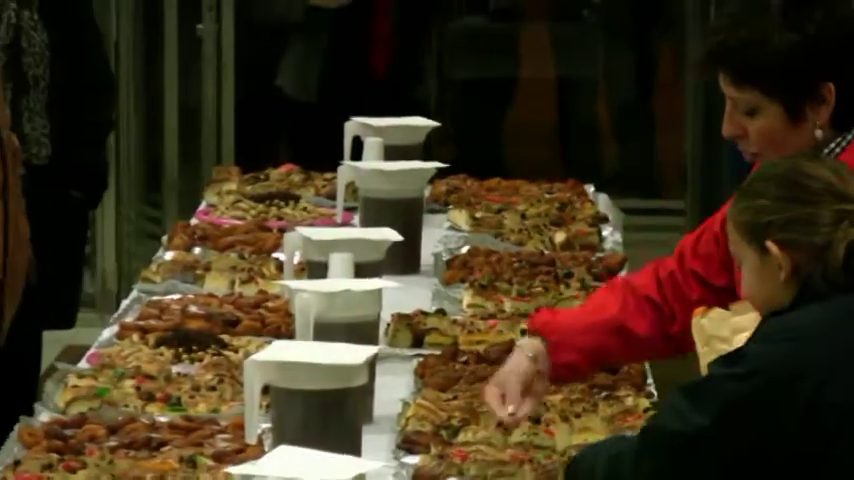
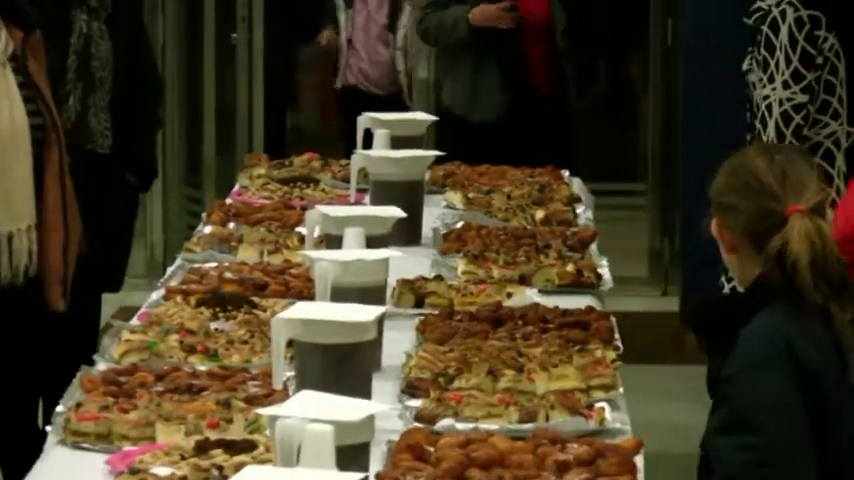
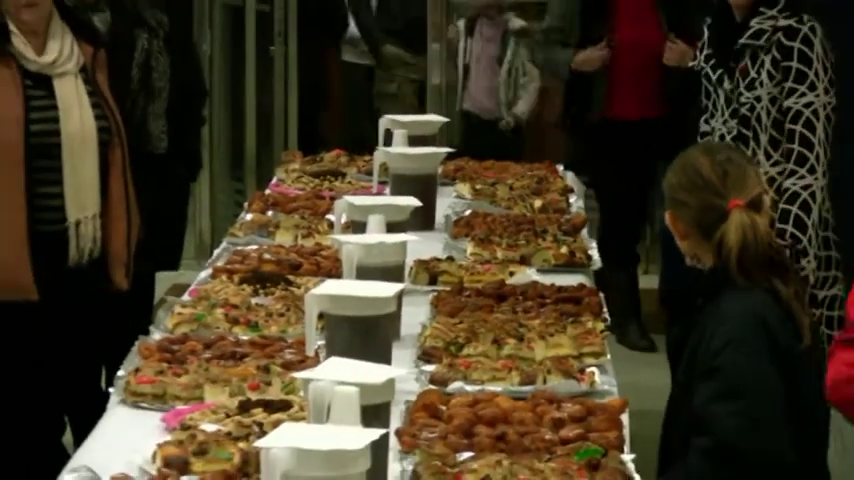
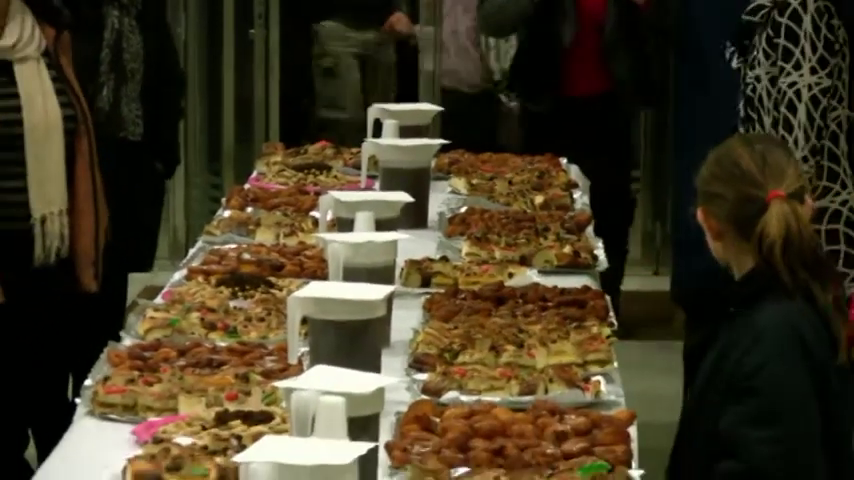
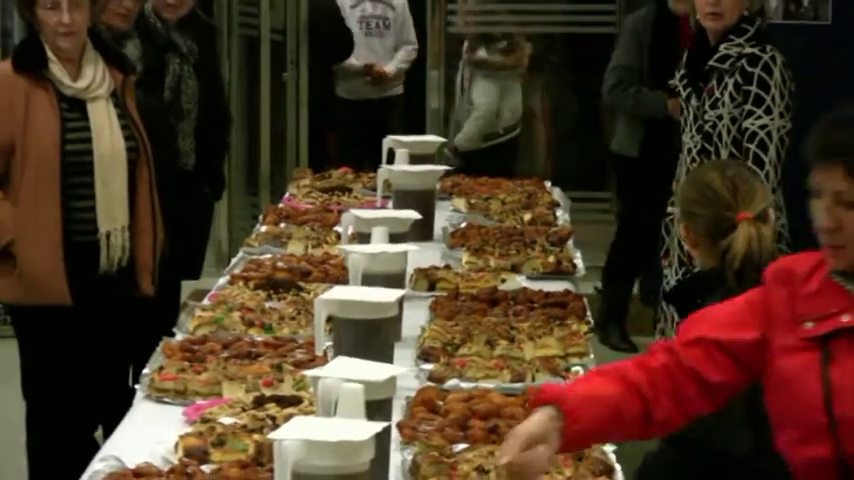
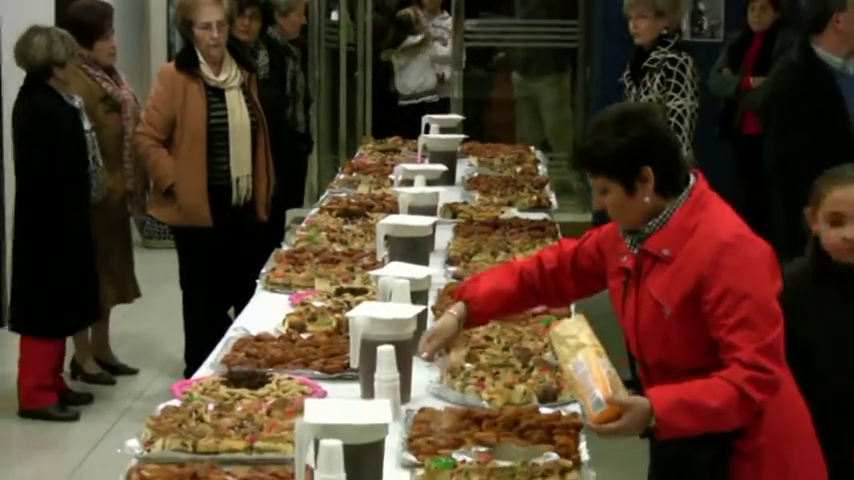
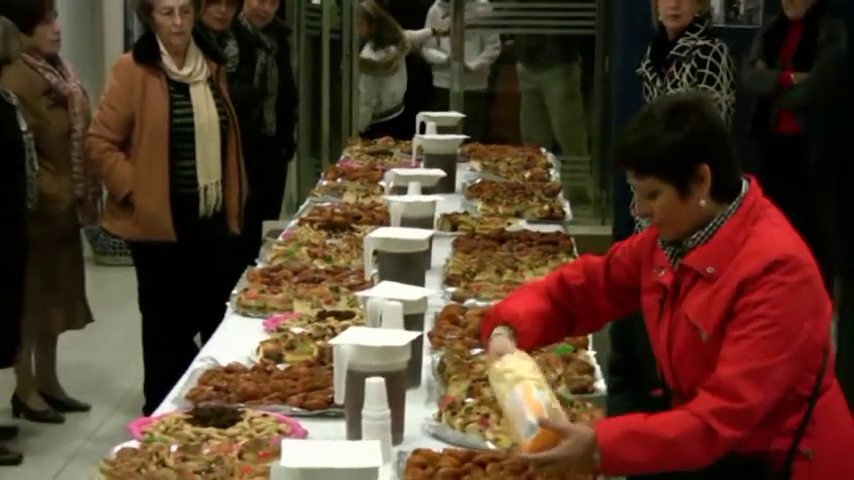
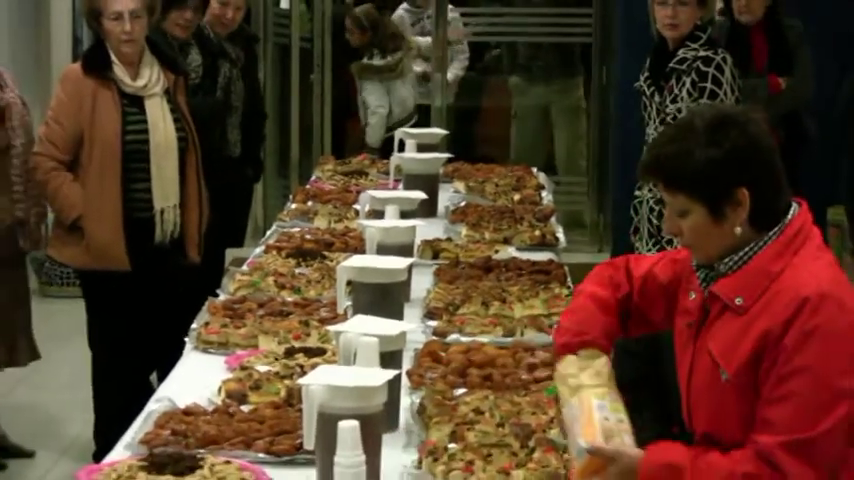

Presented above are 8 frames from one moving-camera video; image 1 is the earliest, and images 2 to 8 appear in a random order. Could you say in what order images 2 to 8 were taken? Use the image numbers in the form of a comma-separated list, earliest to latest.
2, 4, 3, 5, 8, 7, 6
